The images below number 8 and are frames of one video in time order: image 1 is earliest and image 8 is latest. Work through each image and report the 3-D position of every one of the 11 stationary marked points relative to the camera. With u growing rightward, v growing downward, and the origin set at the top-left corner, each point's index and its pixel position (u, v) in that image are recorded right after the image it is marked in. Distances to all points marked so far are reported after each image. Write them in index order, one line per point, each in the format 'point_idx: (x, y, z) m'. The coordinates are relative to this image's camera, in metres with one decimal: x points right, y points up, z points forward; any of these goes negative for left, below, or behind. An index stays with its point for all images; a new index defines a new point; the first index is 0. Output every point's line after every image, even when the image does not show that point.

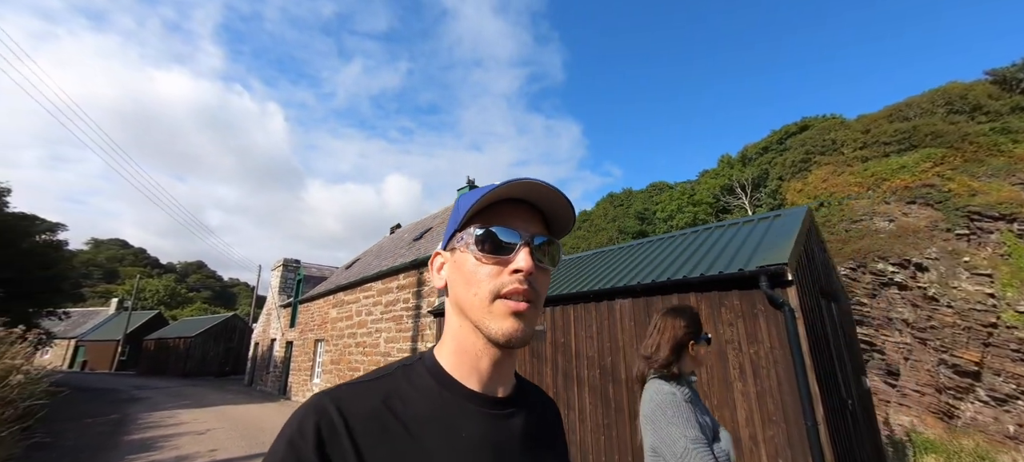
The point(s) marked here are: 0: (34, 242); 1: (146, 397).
0: (-13.3, -0.4, +11.0) m
1: (-12.6, -5.7, +13.3) m
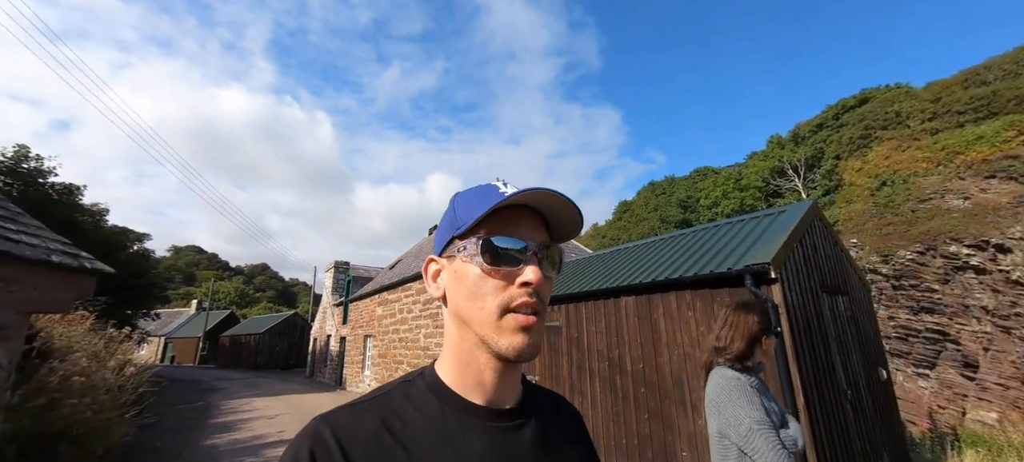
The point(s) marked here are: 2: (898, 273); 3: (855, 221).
0: (-12.2, -0.8, +12.6) m
1: (-11.1, -6.0, +14.8) m
2: (+12.4, -1.4, +12.4) m
3: (+13.7, +0.4, +15.4) m
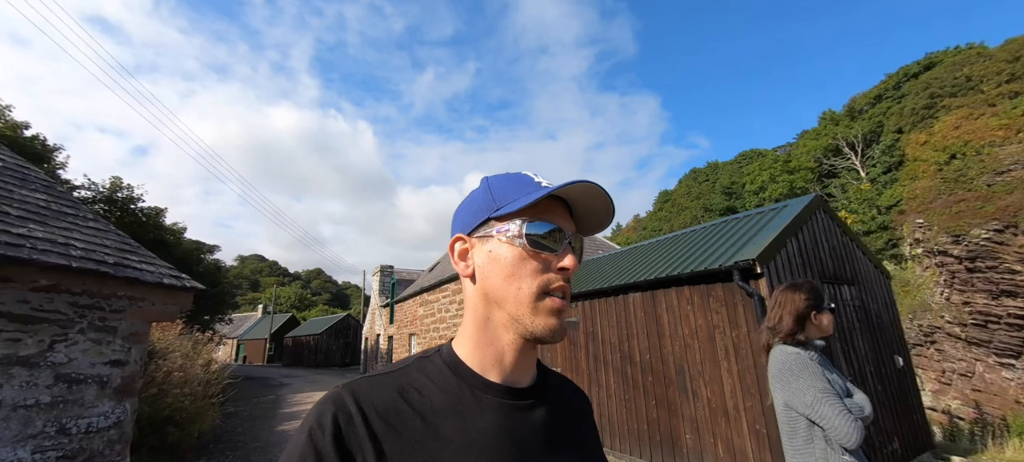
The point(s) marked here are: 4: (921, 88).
0: (-11.0, -1.3, +14.1) m
1: (-9.4, -6.4, +16.2) m
2: (+13.5, -0.7, +11.4) m
3: (+15.0, +1.2, +14.2) m
4: (+19.9, +7.0, +18.9) m
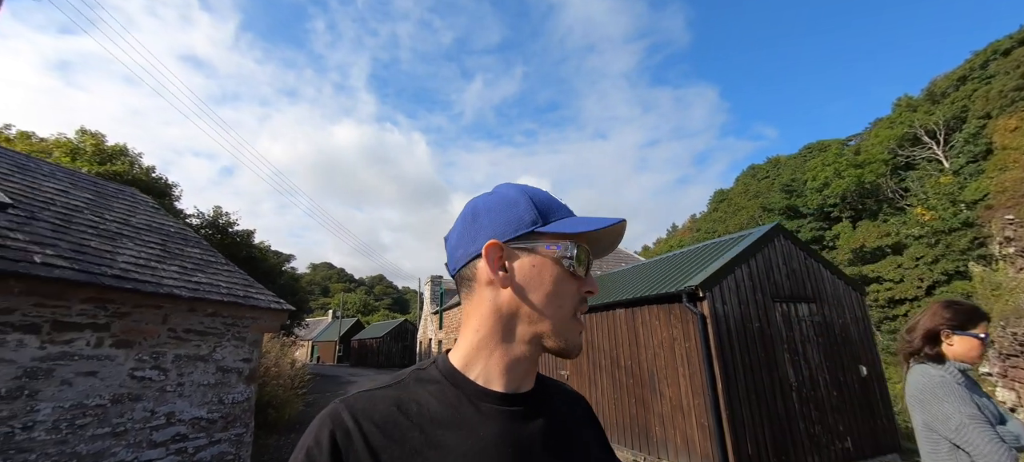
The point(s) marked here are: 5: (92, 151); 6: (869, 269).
0: (-9.2, -1.9, +16.1) m
1: (-7.2, -7.0, +17.9) m
2: (+14.6, -0.6, +10.1) m
3: (+16.5, +1.3, +12.7) m
4: (+21.8, +7.2, +16.8) m
5: (-10.9, +2.0, +10.1) m
6: (+16.5, -1.8, +17.8) m
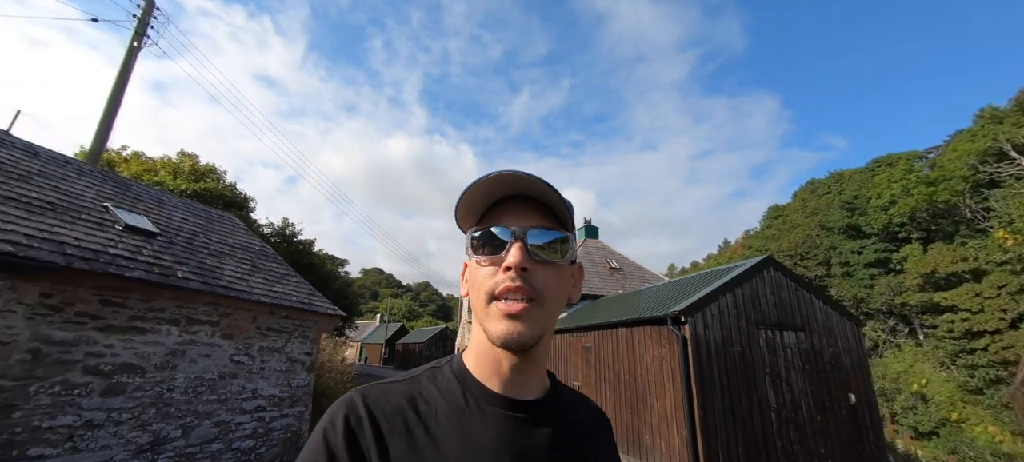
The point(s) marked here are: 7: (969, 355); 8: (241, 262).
0: (-7.6, -2.3, +17.5) m
1: (-5.6, -7.5, +18.9) m
2: (+15.4, -1.3, +8.8) m
3: (+17.6, +0.4, +11.3) m
4: (+23.5, +6.1, +14.8) m
5: (-9.8, +1.8, +11.8) m
6: (+18.2, -2.8, +16.2) m
7: (+17.8, -4.8, +15.0) m
8: (-5.4, -1.0, +8.3) m
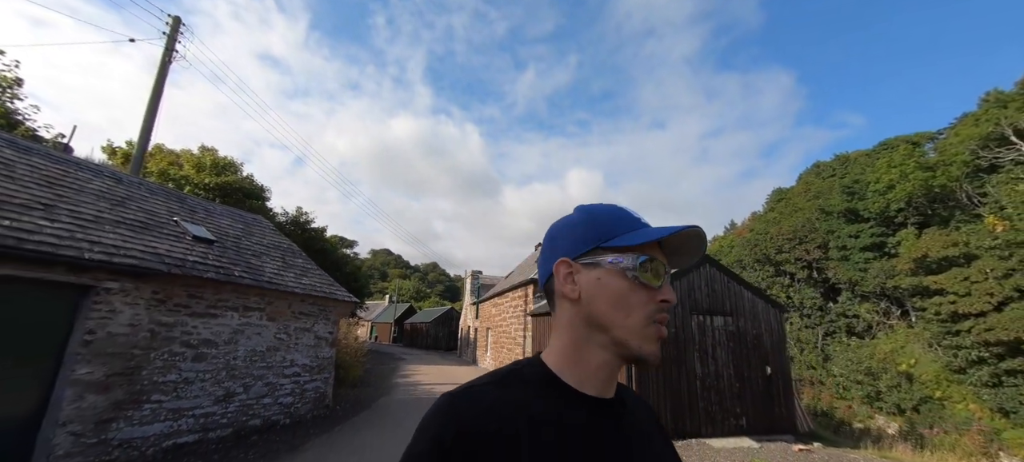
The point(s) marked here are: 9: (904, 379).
0: (-7.6, -1.6, +18.4) m
1: (-5.4, -6.7, +20.0) m
2: (+15.4, -1.1, +9.3) m
3: (+17.6, +0.8, +11.6) m
4: (+23.5, +6.7, +14.8) m
5: (-9.8, +2.2, +12.6) m
6: (+18.2, -2.2, +16.7) m
7: (+17.8, -4.3, +15.6) m
8: (-5.5, -0.8, +9.1) m
9: (+17.0, -6.5, +16.7) m
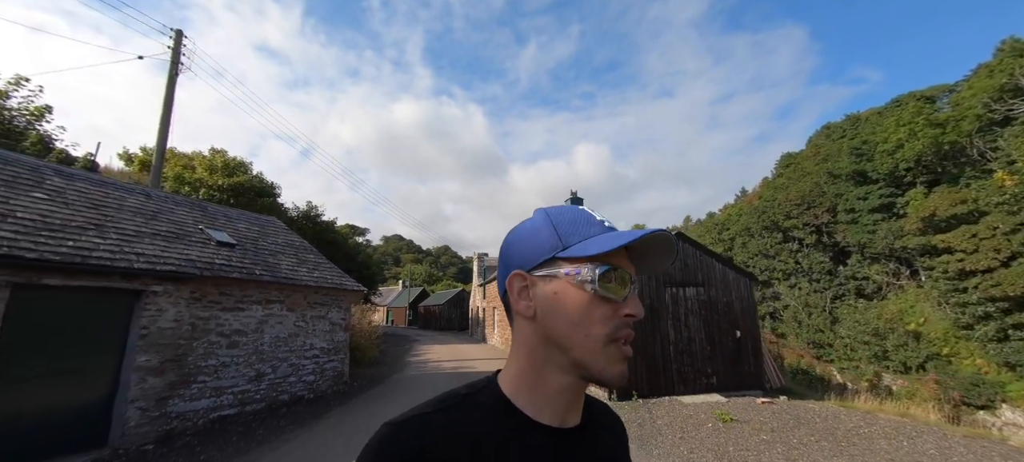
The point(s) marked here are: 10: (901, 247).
0: (-7.2, -1.1, +19.0) m
1: (-4.8, -6.0, +20.9) m
2: (+15.4, +0.2, +9.3) m
3: (+17.6, +2.3, +11.4) m
4: (+23.3, +8.6, +14.1) m
5: (-9.8, +2.3, +13.1) m
6: (+18.5, -0.4, +16.7) m
7: (+18.2, -2.5, +15.6) m
8: (-5.5, -0.7, +9.6) m
9: (+17.5, -4.7, +17.0) m
10: (+19.8, -0.8, +19.7) m
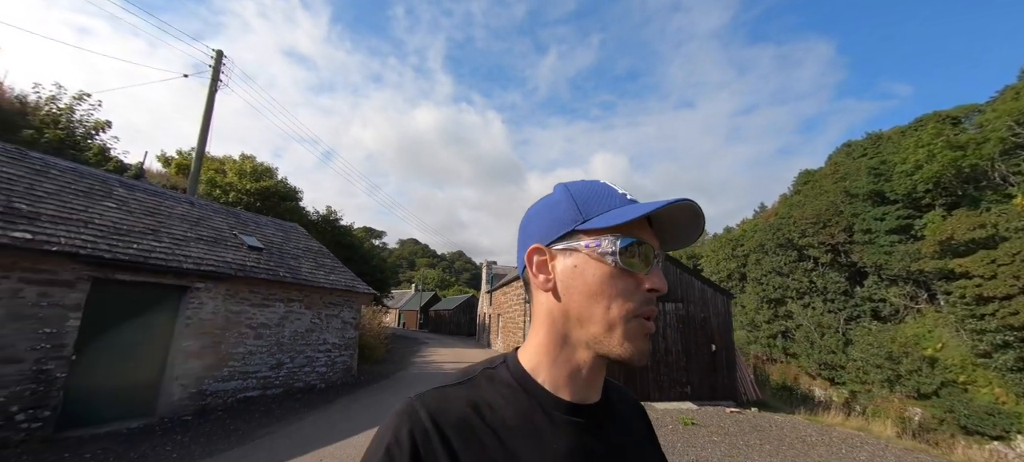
0: (-6.7, -1.3, +19.7) m
1: (-4.4, -6.3, +21.3) m
2: (+15.5, -0.6, +9.1) m
3: (+17.8, +1.4, +11.2) m
4: (+23.8, +7.5, +13.8) m
5: (-9.5, +2.2, +13.9) m
6: (+18.9, -1.4, +16.3) m
7: (+18.5, -3.5, +15.3) m
8: (-5.3, -0.8, +10.2) m
9: (+17.8, -5.7, +16.6) m
10: (+20.3, -1.9, +19.3) m
